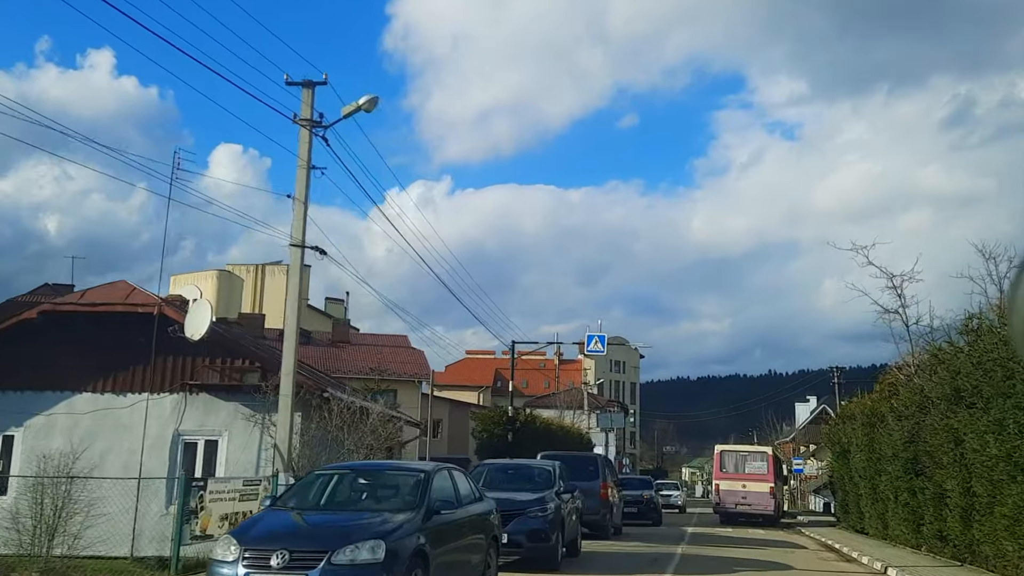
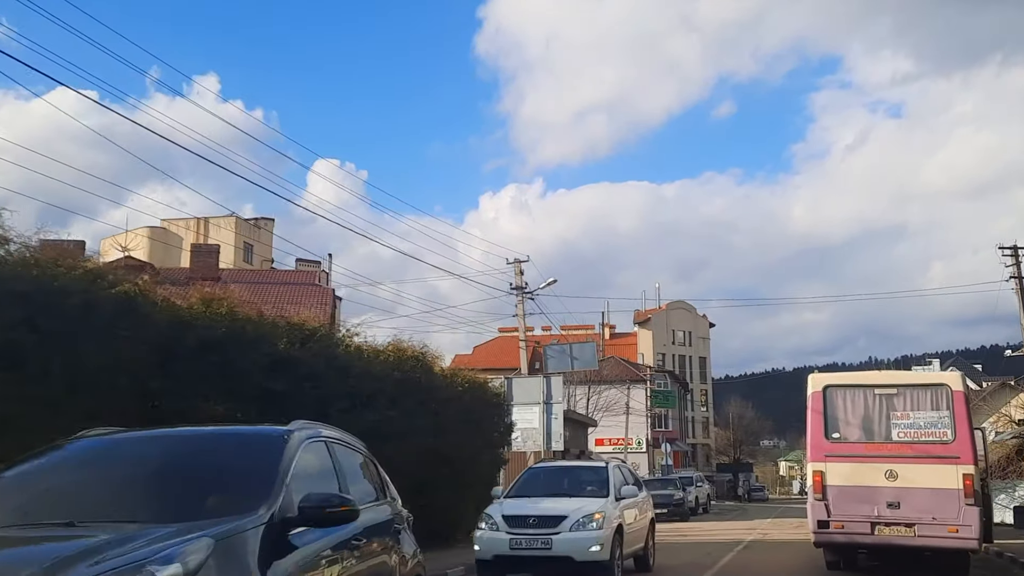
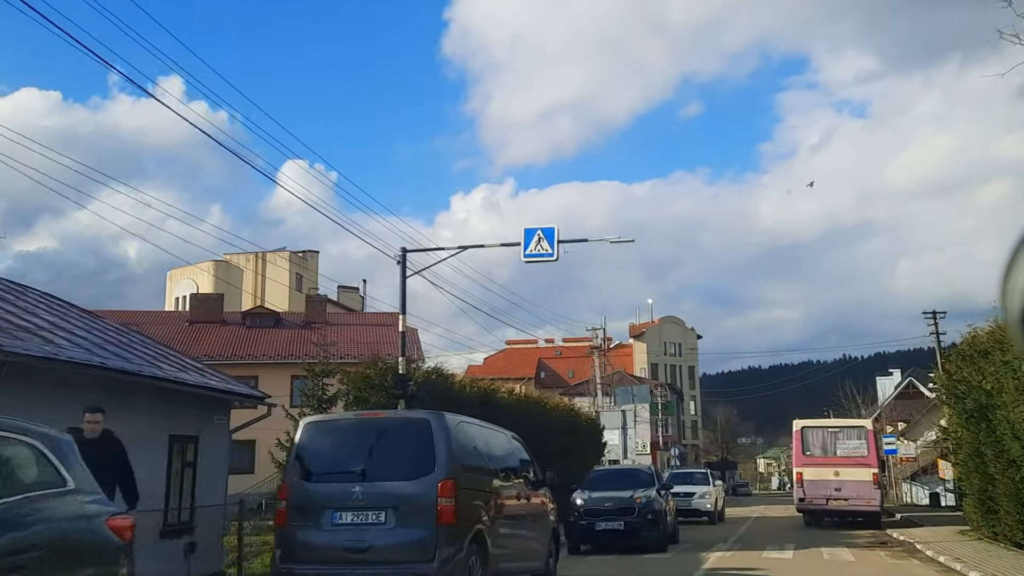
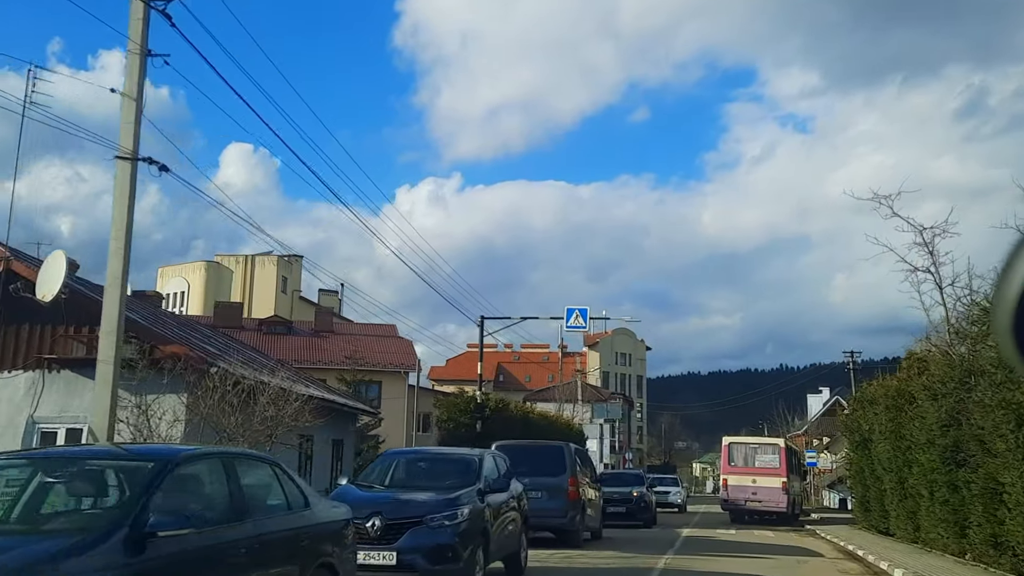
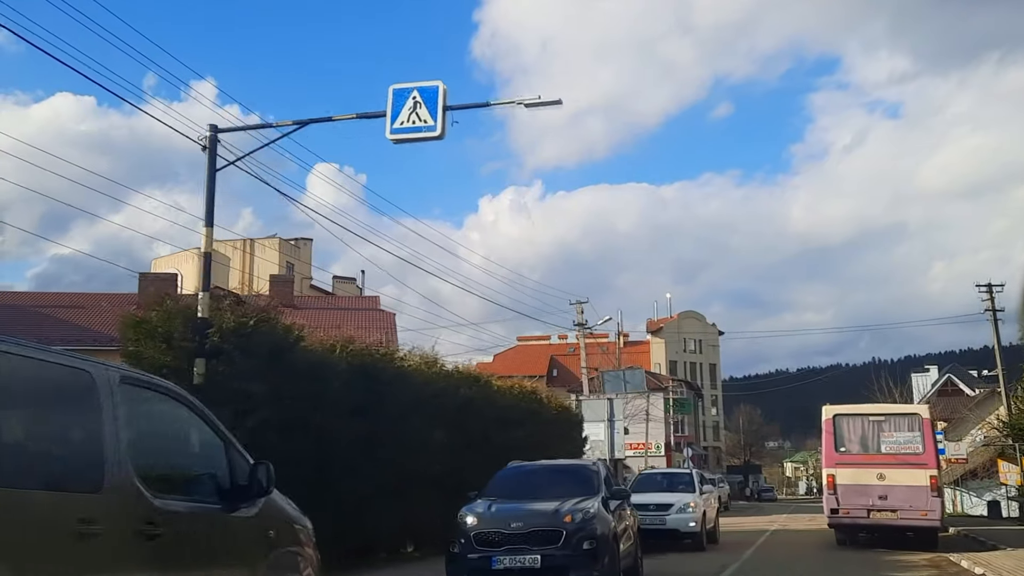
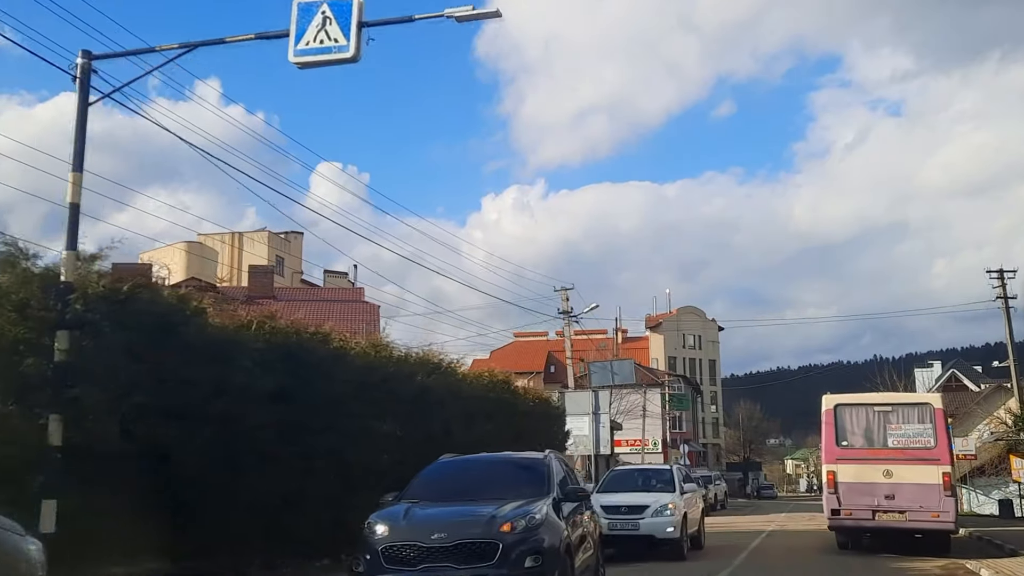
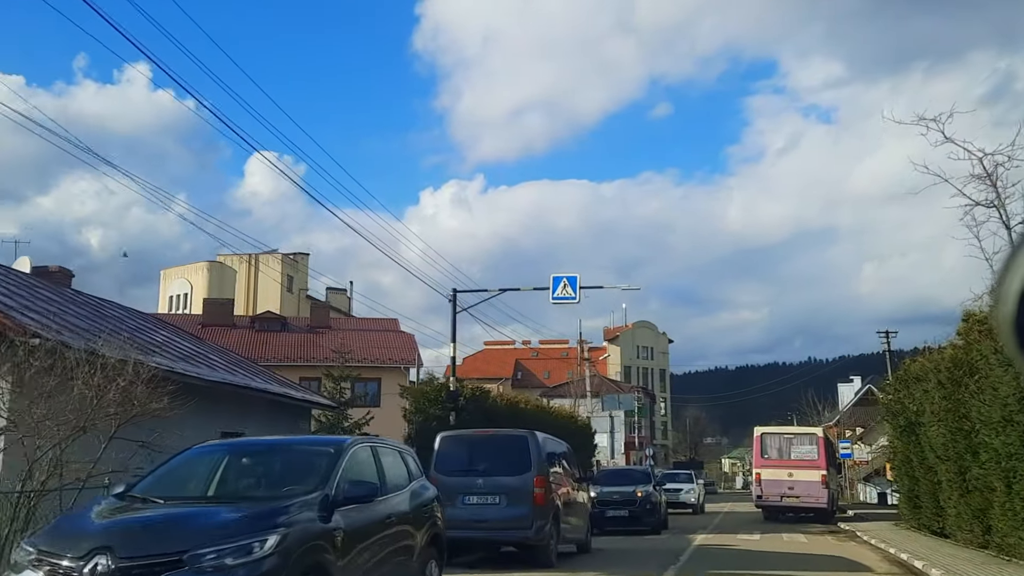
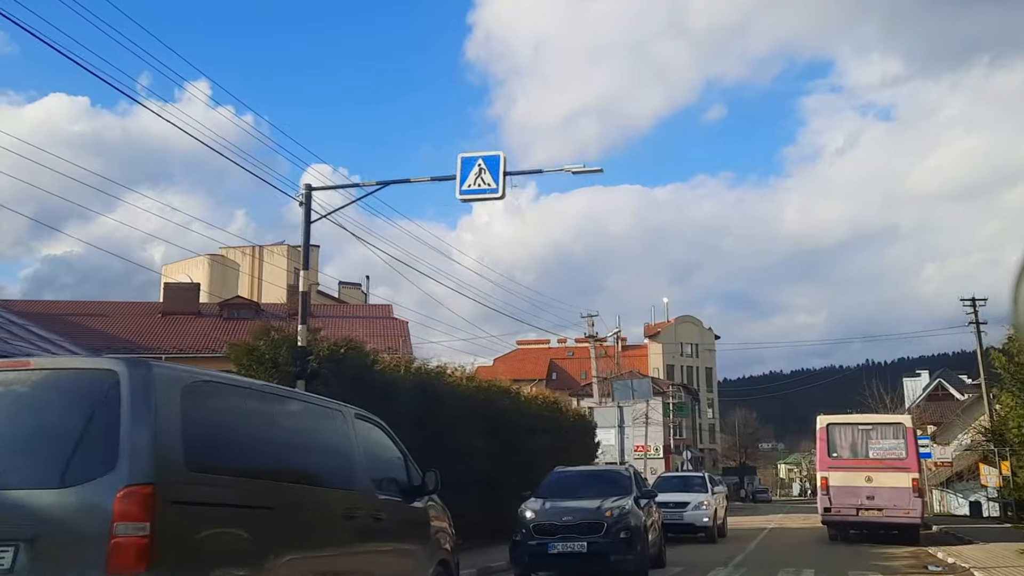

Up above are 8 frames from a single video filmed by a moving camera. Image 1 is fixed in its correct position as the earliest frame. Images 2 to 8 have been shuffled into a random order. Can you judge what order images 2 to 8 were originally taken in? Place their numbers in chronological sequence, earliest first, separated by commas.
4, 7, 3, 8, 5, 6, 2
